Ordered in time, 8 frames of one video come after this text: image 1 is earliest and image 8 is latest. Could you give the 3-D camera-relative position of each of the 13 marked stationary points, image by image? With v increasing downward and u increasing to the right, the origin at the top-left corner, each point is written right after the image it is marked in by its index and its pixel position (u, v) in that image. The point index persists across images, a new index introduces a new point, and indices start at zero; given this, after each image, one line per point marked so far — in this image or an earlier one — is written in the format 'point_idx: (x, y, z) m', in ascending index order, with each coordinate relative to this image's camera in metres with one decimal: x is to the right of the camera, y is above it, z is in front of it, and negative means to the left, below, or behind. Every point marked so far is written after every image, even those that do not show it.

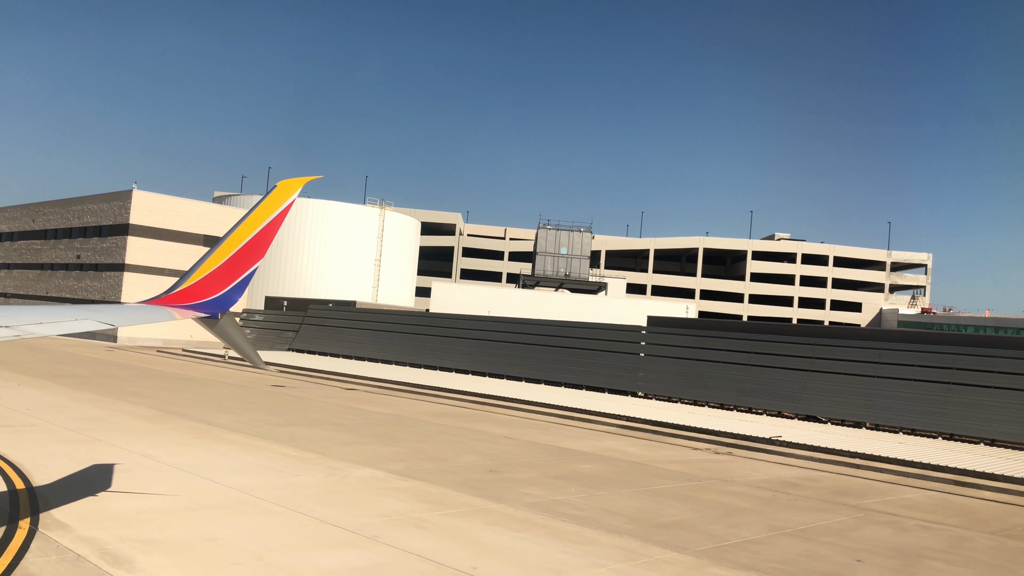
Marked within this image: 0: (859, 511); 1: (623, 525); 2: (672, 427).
0: (+5.5, -3.6, +11.4) m
1: (+1.5, -3.2, +9.7) m
2: (+3.8, -3.4, +17.5) m
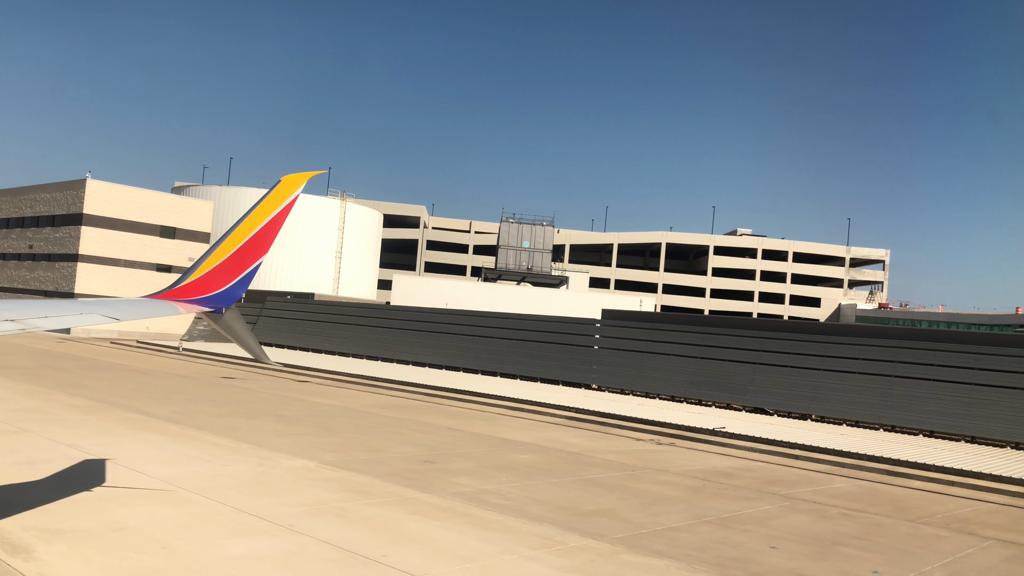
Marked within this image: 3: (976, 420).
0: (+4.4, -3.4, +11.6) m
1: (+0.5, -3.1, +9.8) m
2: (+2.6, -3.2, +17.6) m
3: (+11.4, -3.3, +17.6) m
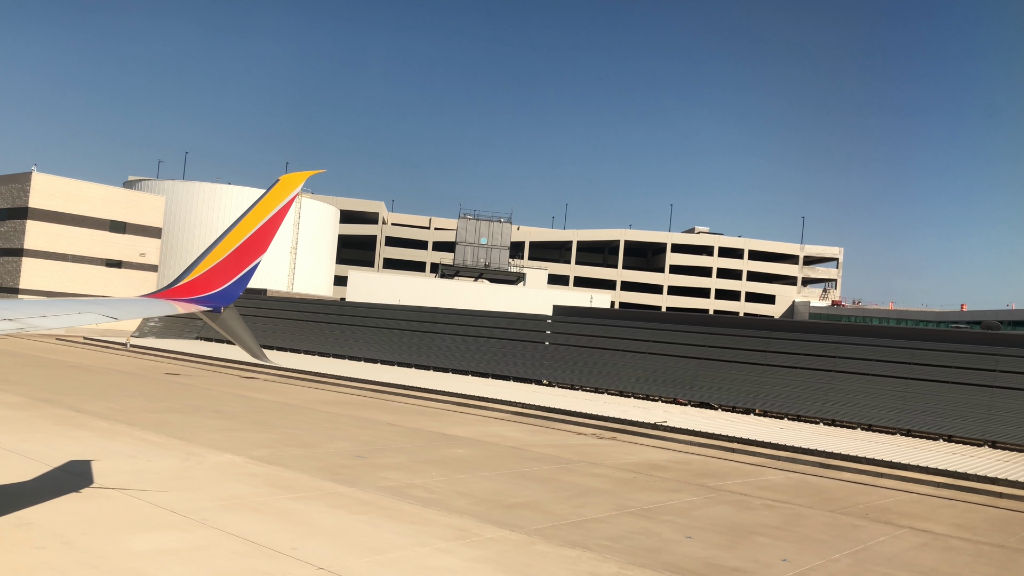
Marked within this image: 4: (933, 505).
0: (+3.3, -3.4, +11.8) m
1: (-0.6, -3.0, +9.8) m
2: (+1.2, -3.1, +17.7) m
3: (+10.1, -3.2, +18.0) m
4: (+7.2, -3.7, +12.2) m
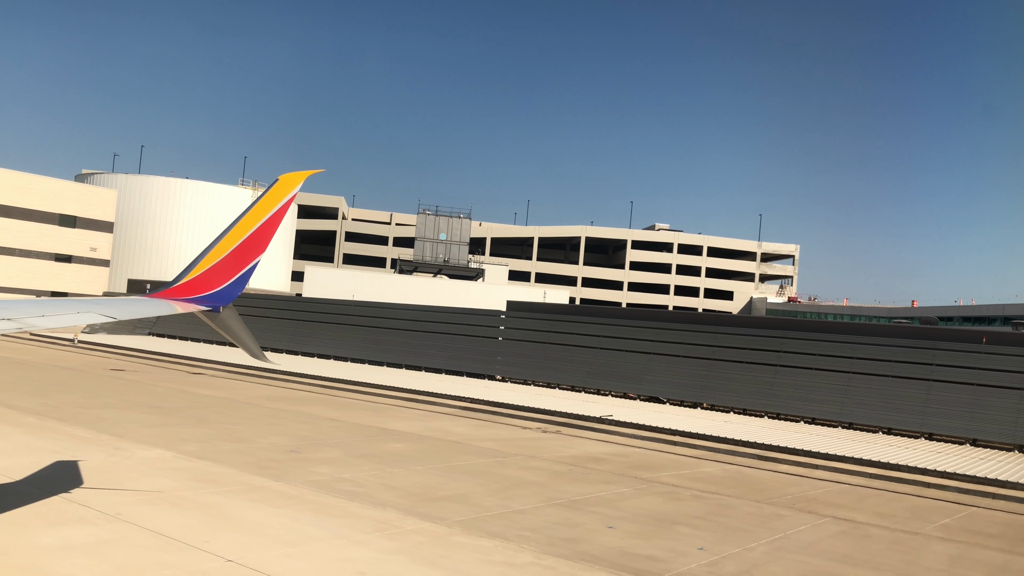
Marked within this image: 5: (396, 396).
0: (+2.2, -3.3, +11.9) m
1: (-1.6, -2.9, +9.8) m
2: (-0.1, -3.0, +17.8) m
3: (+8.8, -3.1, +18.4) m
4: (+6.1, -3.6, +12.5) m
5: (-3.0, -2.8, +18.5) m
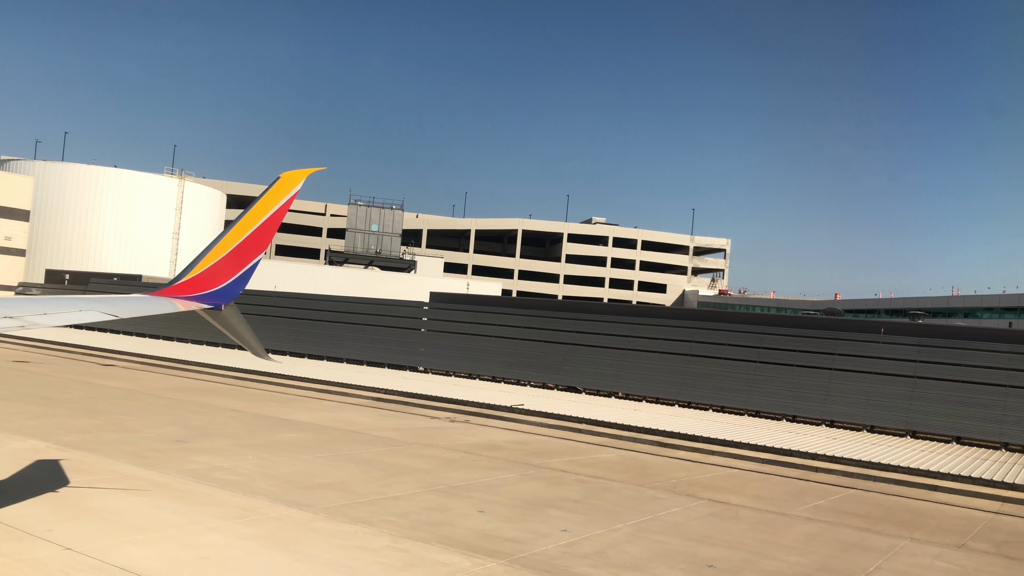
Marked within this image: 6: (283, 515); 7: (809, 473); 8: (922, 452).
0: (+0.4, -3.1, +12.1) m
1: (-3.4, -2.7, +9.8) m
2: (-2.2, -2.8, +17.8) m
3: (+6.6, -2.9, +18.9) m
4: (+4.2, -3.4, +12.9) m
5: (-5.2, -2.5, +18.4) m
6: (-2.8, -2.8, +8.7) m
7: (+5.8, -3.6, +13.9) m
8: (+9.2, -3.7, +16.0) m
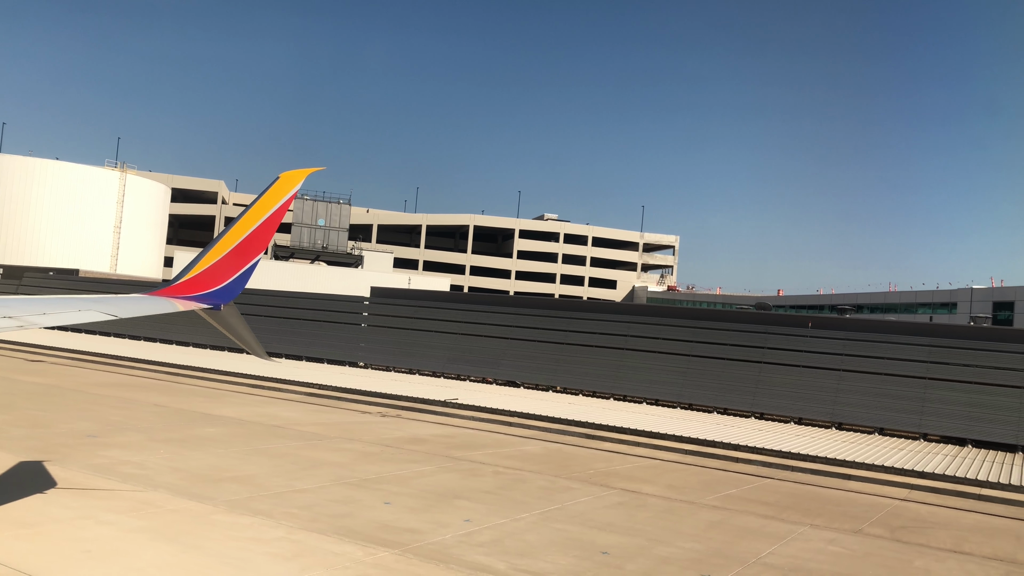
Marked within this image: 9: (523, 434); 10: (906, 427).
0: (-1.0, -3.0, +12.2) m
1: (-4.6, -2.6, +9.7) m
2: (-3.8, -2.6, +17.8) m
3: (+4.9, -2.7, +19.3) m
4: (+2.8, -3.3, +13.1) m
5: (-6.9, -2.4, +18.2) m
6: (-4.0, -2.7, +8.6) m
7: (+4.3, -3.5, +14.2) m
8: (+7.7, -3.6, +16.5) m
9: (+0.2, -3.1, +15.1) m
10: (+9.5, -3.3, +17.1) m
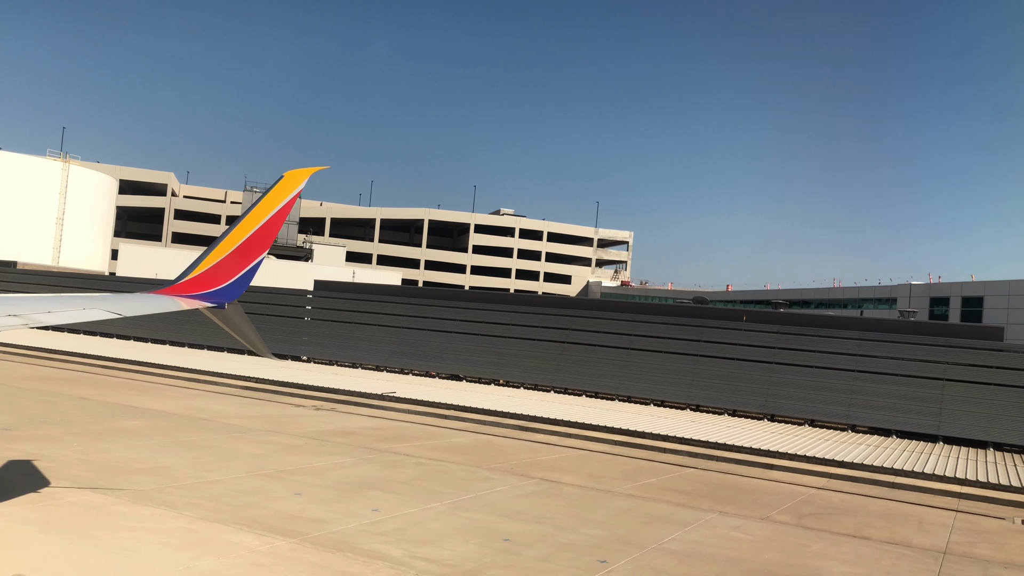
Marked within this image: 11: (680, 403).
0: (-2.3, -2.8, +12.3) m
1: (-5.9, -2.5, +9.7) m
2: (-5.4, -2.4, +17.8) m
3: (+3.3, -2.6, +19.5) m
4: (+1.4, -3.2, +13.3) m
5: (-8.4, -2.2, +18.1) m
6: (-5.2, -2.6, +8.6) m
7: (+2.9, -3.4, +14.5) m
8: (+6.2, -3.5, +16.9) m
9: (-1.2, -2.9, +15.2) m
10: (+8.0, -3.2, +17.6) m
11: (+4.5, -3.1, +19.0) m
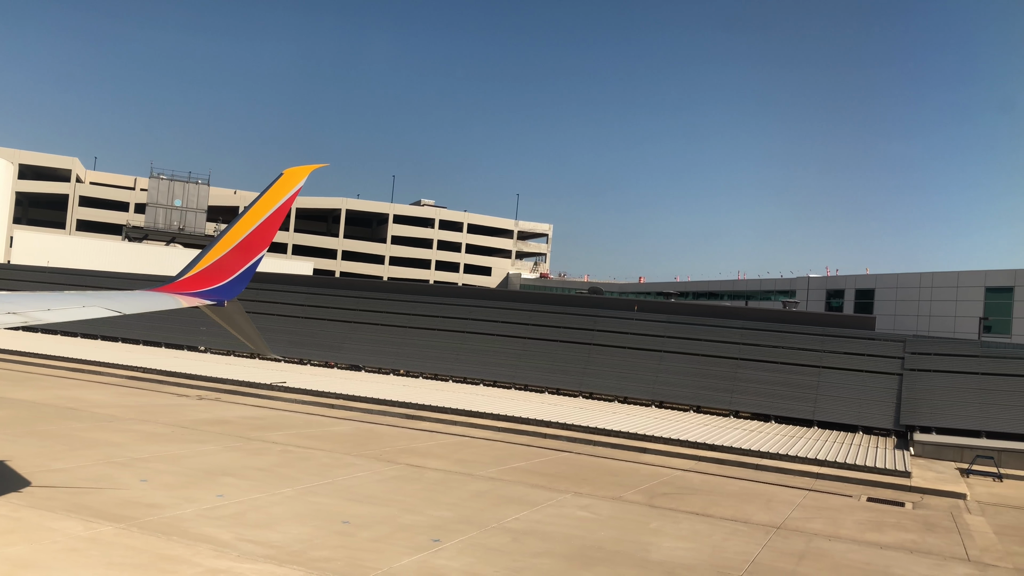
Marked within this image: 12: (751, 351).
0: (-4.6, -2.6, +12.3) m
1: (-7.9, -2.3, +9.4) m
2: (-8.0, -2.2, +17.5) m
3: (+0.5, -2.3, +19.9) m
4: (-0.9, -3.0, +13.6) m
5: (-11.1, -1.9, +17.6) m
6: (-7.2, -2.4, +8.4) m
7: (+0.5, -3.2, +14.9) m
8: (+3.5, -3.2, +17.5) m
9: (-3.7, -2.7, +15.3) m
10: (+5.3, -3.0, +18.3) m
11: (+1.7, -2.8, +19.5) m
12: (+6.4, -1.7, +19.0) m
